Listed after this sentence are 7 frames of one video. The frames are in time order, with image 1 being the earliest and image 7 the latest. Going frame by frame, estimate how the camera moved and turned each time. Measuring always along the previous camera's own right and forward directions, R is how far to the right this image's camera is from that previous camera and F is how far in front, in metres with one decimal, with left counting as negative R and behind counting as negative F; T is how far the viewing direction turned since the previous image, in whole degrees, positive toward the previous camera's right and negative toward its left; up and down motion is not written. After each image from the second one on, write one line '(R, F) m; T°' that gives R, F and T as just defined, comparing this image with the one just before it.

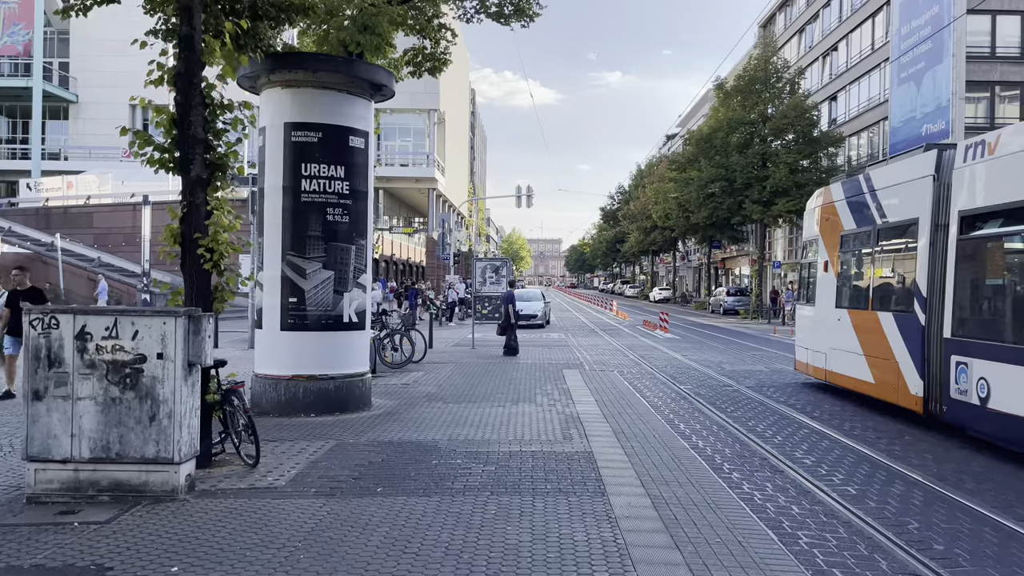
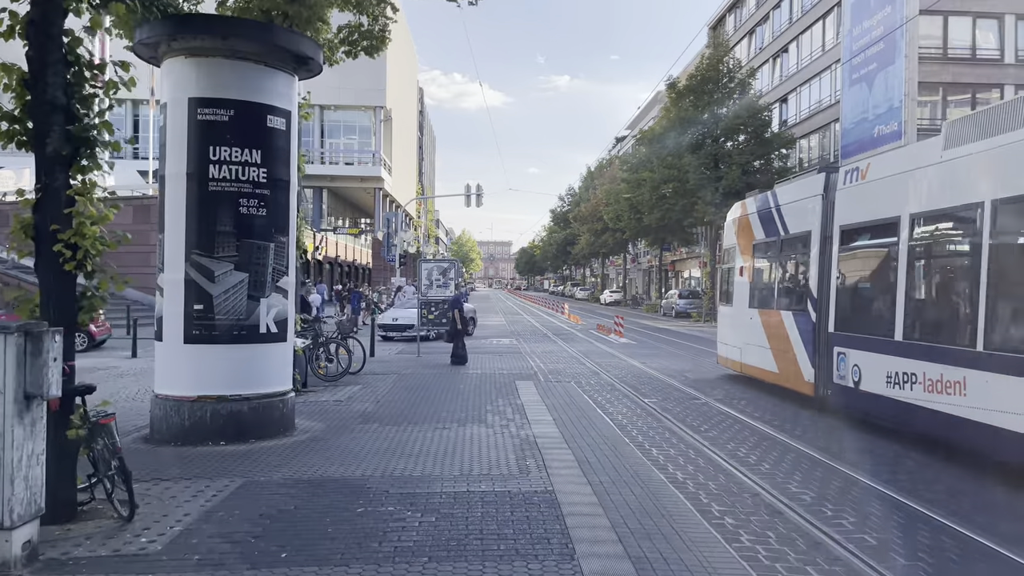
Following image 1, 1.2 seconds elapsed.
(0.0, +1.3) m; +4°
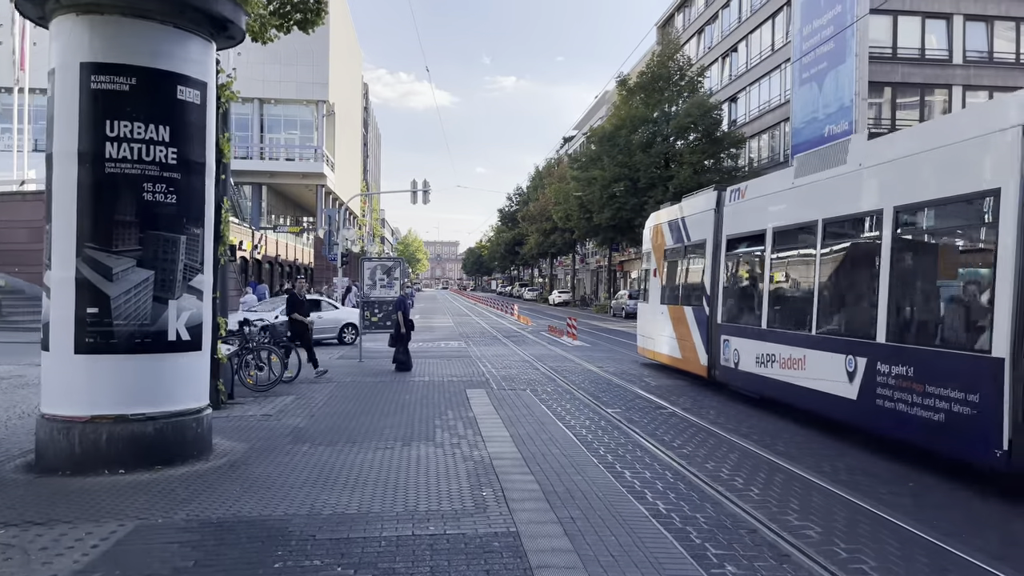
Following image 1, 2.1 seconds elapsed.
(-0.1, +1.1) m; +4°
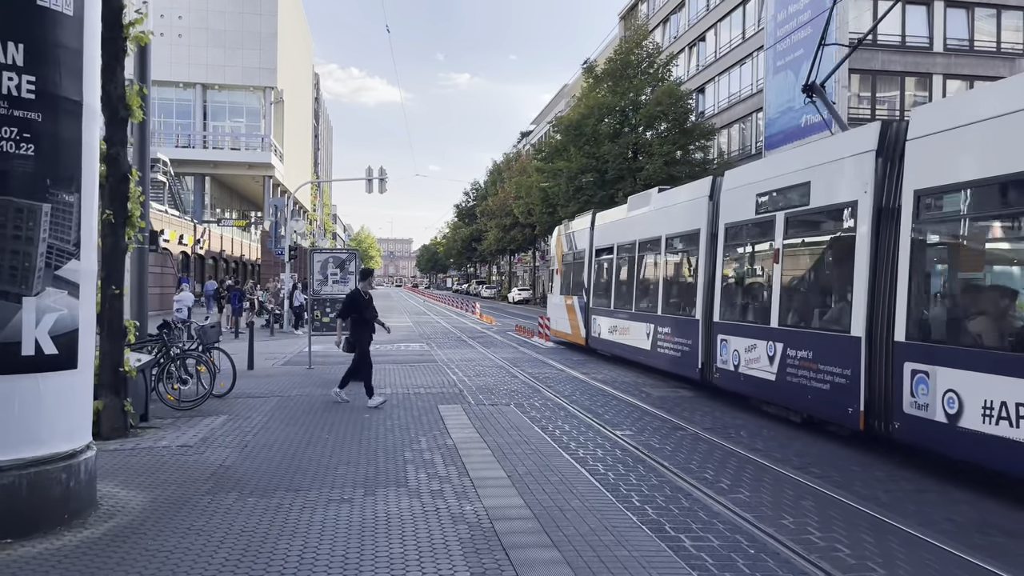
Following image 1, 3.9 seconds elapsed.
(-0.4, +2.1) m; +3°
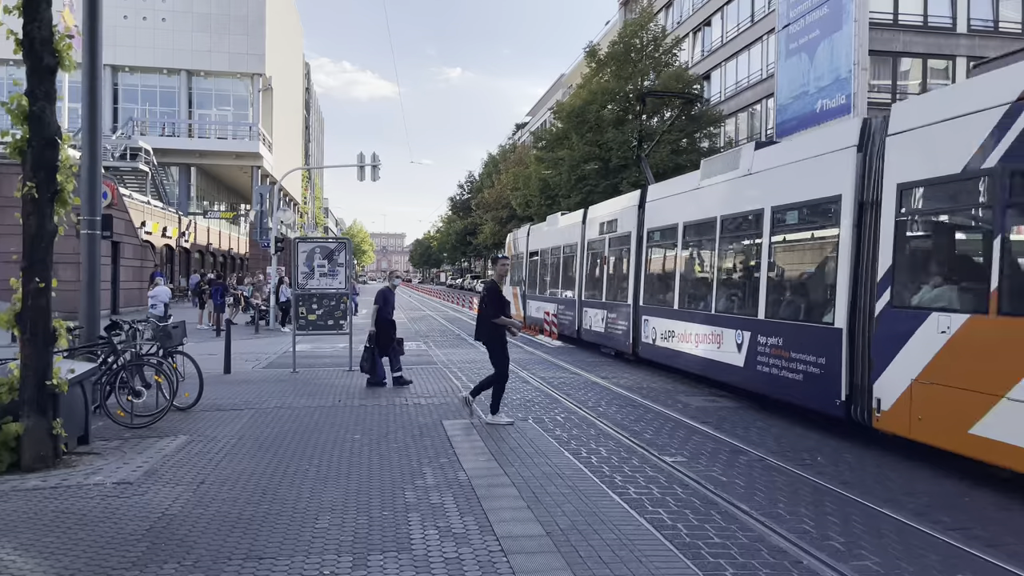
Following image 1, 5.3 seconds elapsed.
(-0.3, +1.7) m; +1°
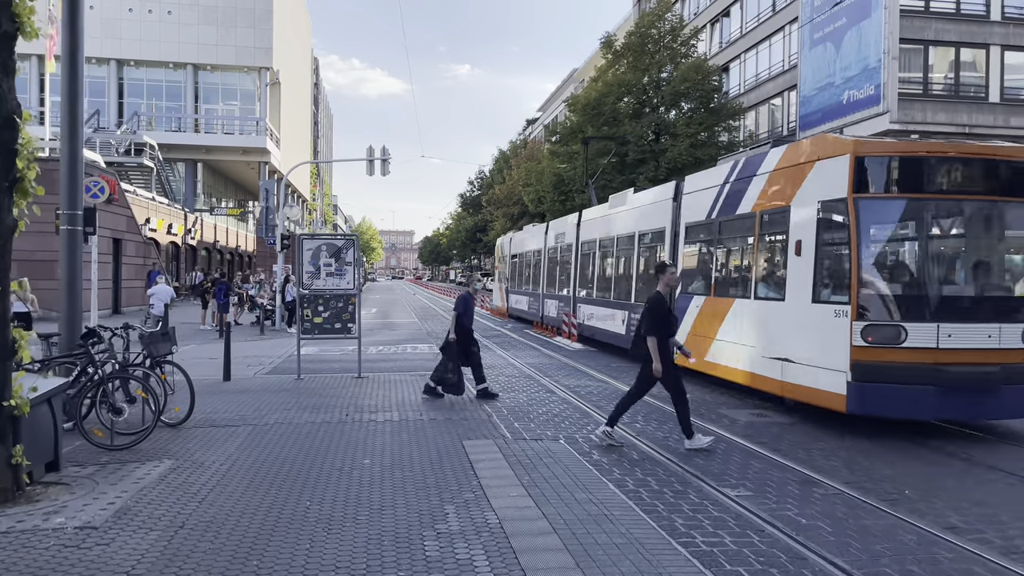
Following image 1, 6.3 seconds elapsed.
(-0.2, +1.0) m; -1°
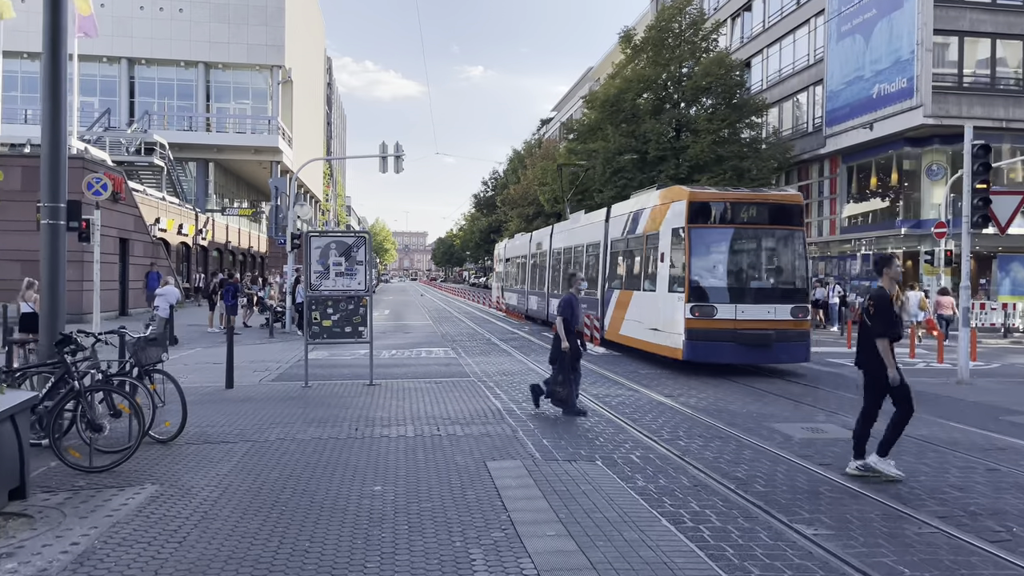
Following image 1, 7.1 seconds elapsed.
(-0.1, +0.9) m; -1°
